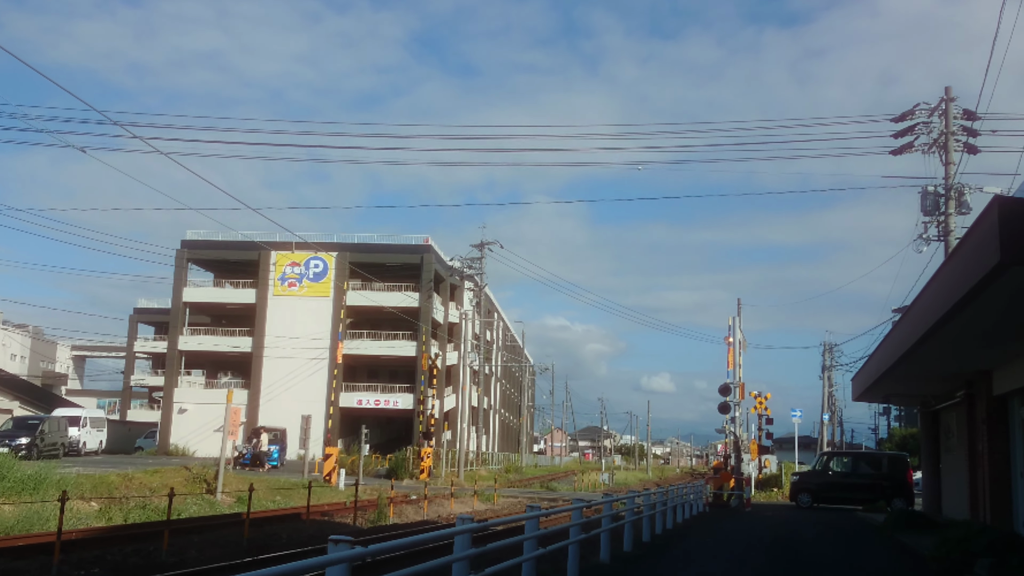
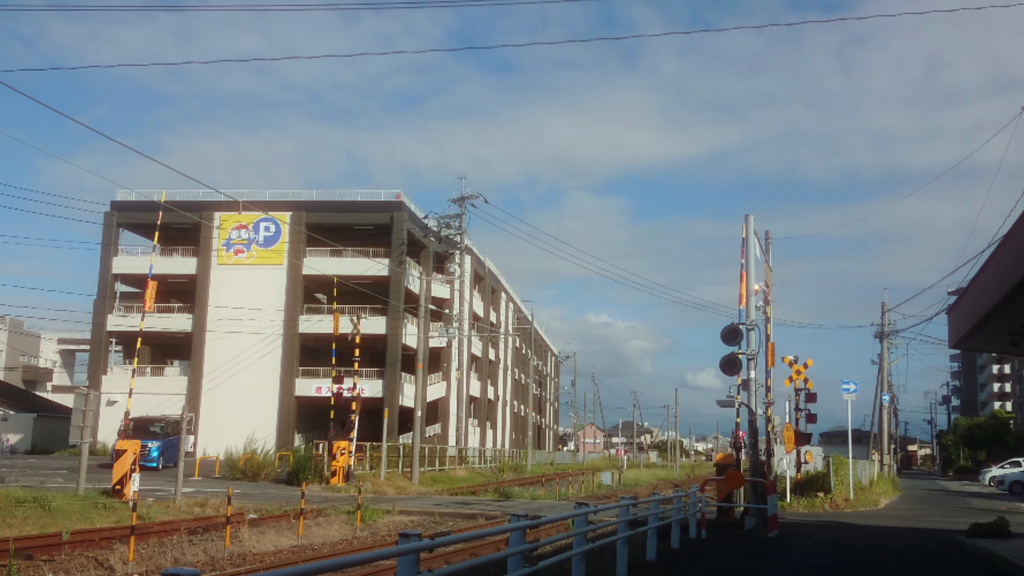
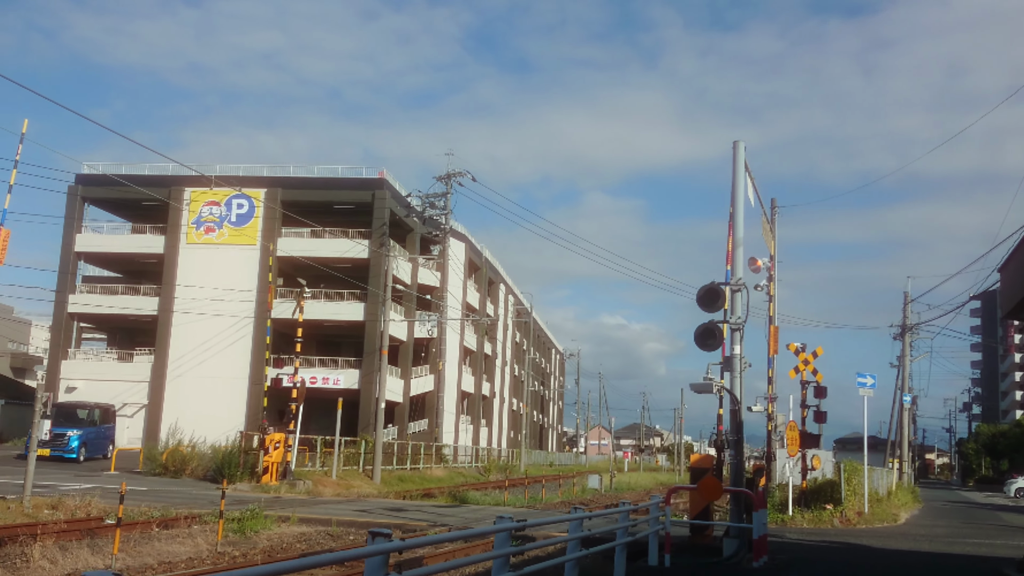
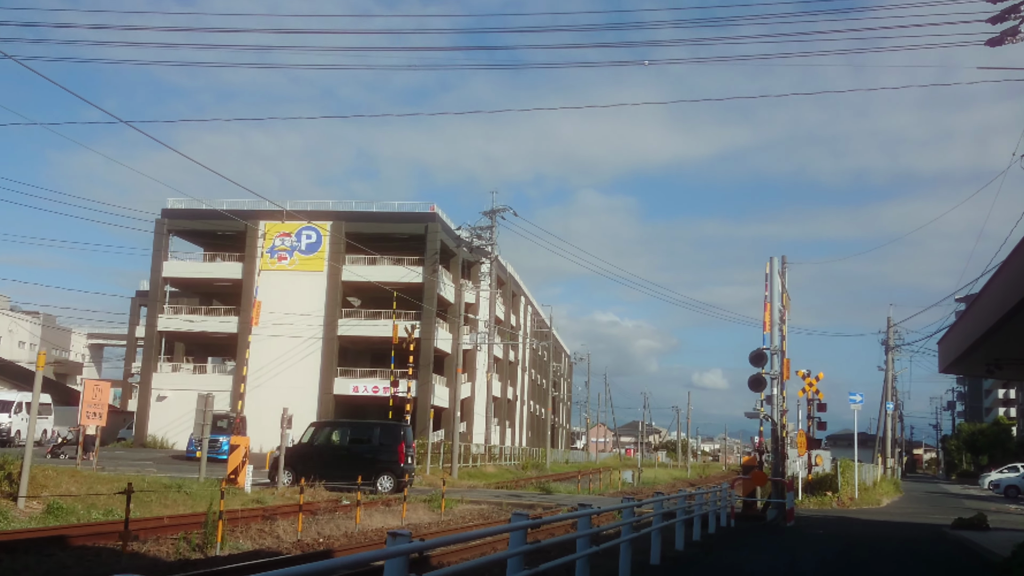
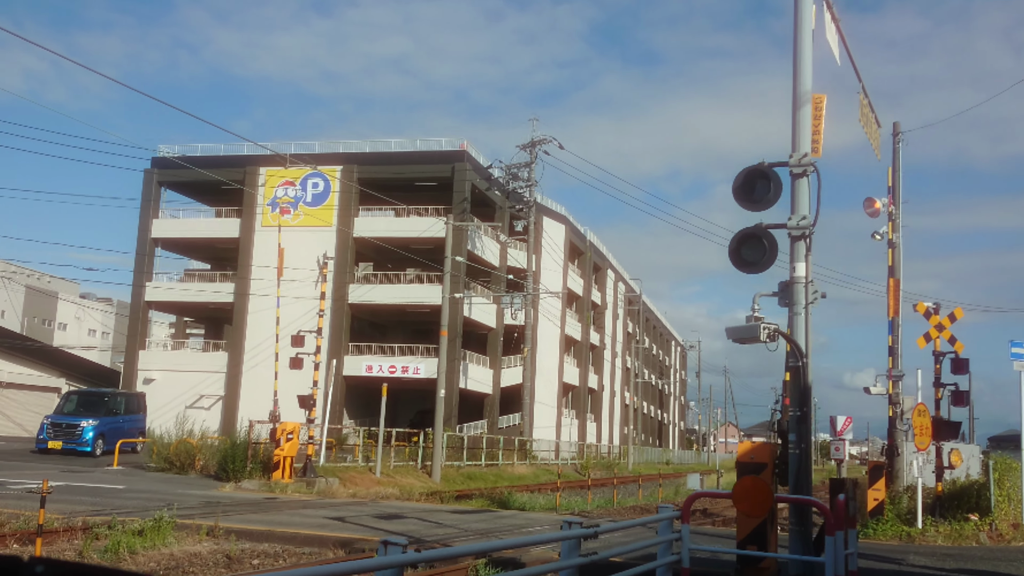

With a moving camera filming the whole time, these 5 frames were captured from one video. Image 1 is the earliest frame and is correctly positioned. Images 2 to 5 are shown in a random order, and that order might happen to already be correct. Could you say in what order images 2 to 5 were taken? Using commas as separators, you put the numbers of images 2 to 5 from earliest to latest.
4, 2, 3, 5
